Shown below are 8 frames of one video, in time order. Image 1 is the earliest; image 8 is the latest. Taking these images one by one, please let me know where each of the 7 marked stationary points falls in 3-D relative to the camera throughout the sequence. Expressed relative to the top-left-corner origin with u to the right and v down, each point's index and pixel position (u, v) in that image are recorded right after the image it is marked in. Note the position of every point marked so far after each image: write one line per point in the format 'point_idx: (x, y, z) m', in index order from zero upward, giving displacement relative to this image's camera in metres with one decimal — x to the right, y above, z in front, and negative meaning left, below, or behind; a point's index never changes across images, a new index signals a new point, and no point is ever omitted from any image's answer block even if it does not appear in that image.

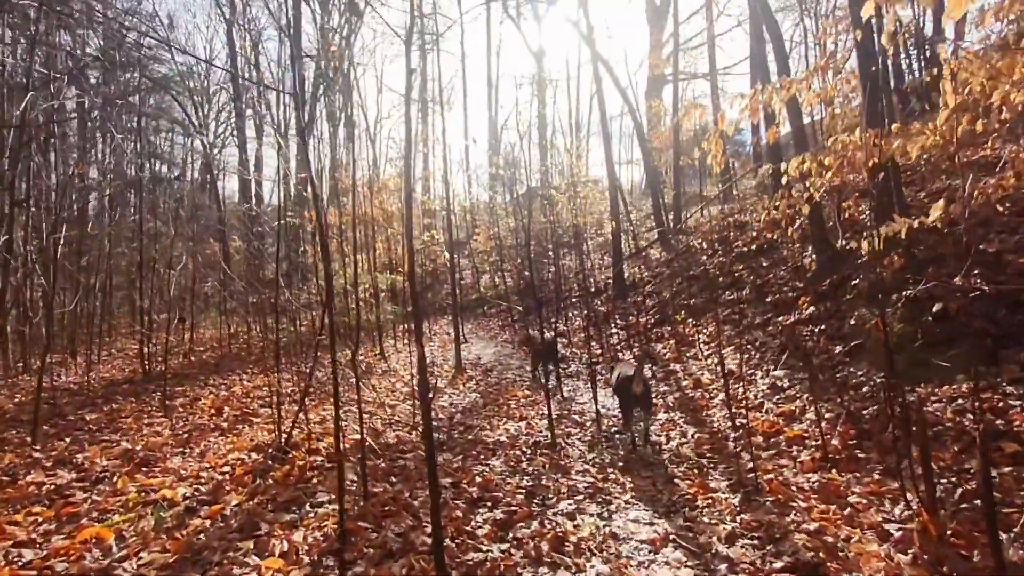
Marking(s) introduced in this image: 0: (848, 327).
0: (+5.6, -0.7, +8.0) m
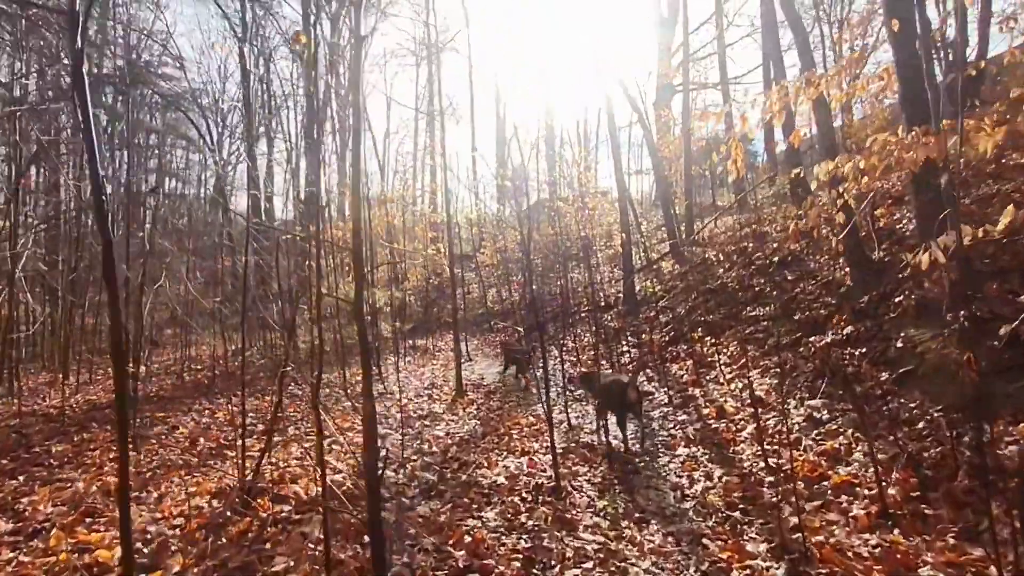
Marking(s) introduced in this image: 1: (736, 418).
0: (+5.6, -0.9, +7.1) m
1: (+3.5, -2.0, +7.6) m
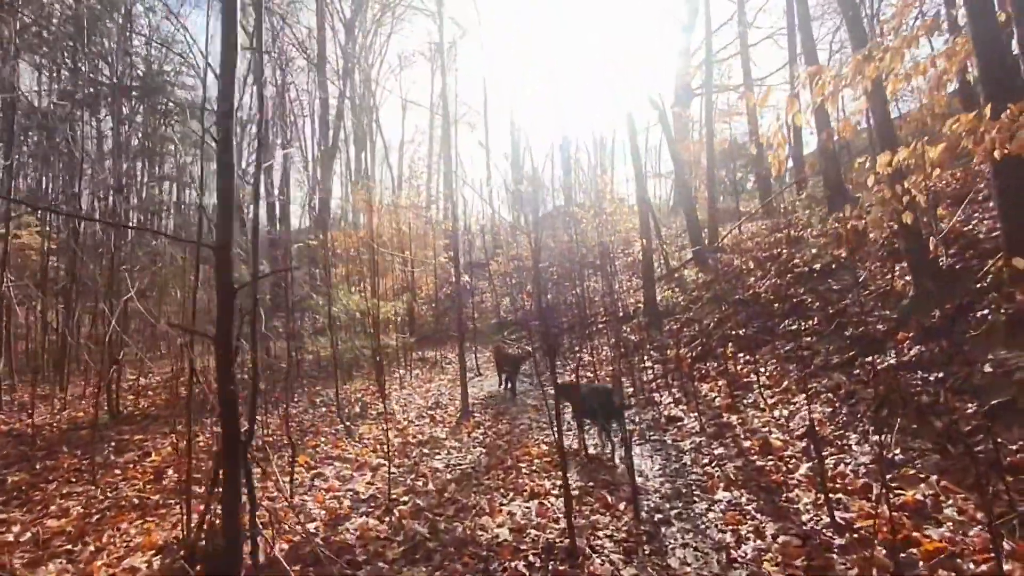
0: (+5.7, -1.1, +5.9) m
1: (+3.6, -2.2, +6.4) m
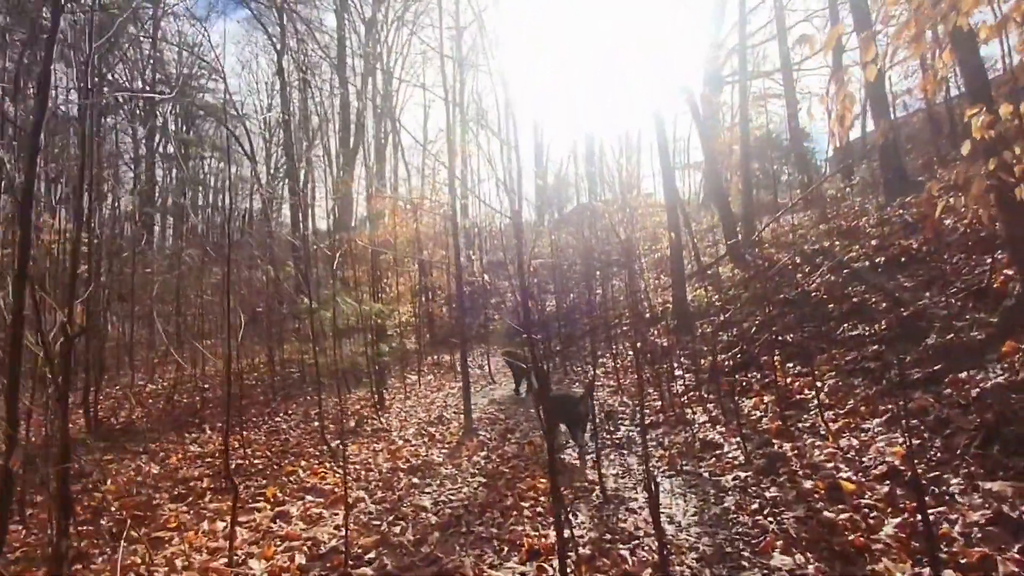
0: (+5.6, -1.1, +4.3) m
1: (+3.6, -2.2, +4.9) m
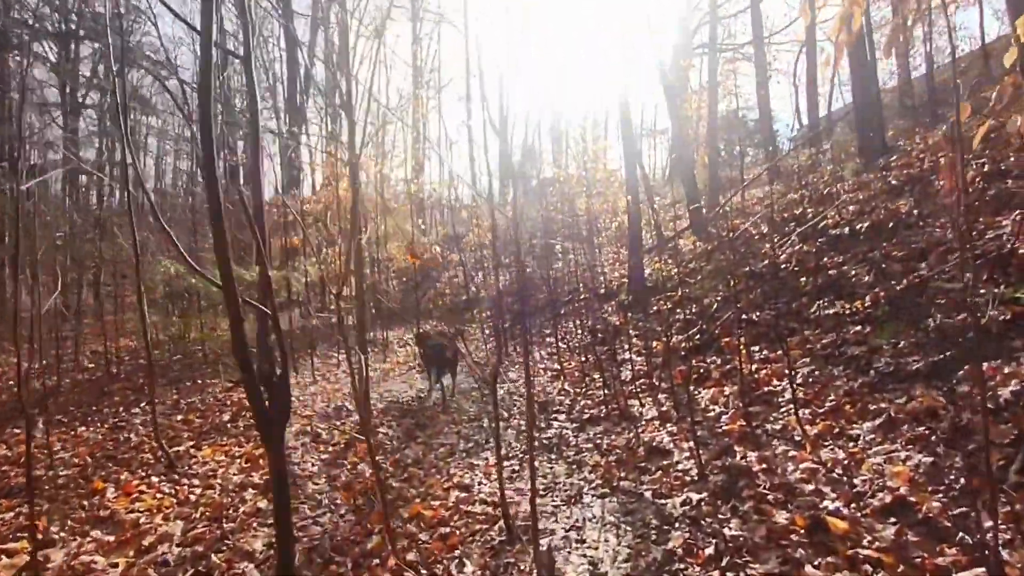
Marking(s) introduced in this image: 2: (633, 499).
0: (+4.5, -0.8, +2.8) m
1: (+2.4, -1.9, +3.4) m
2: (+1.2, -2.1, +4.9) m
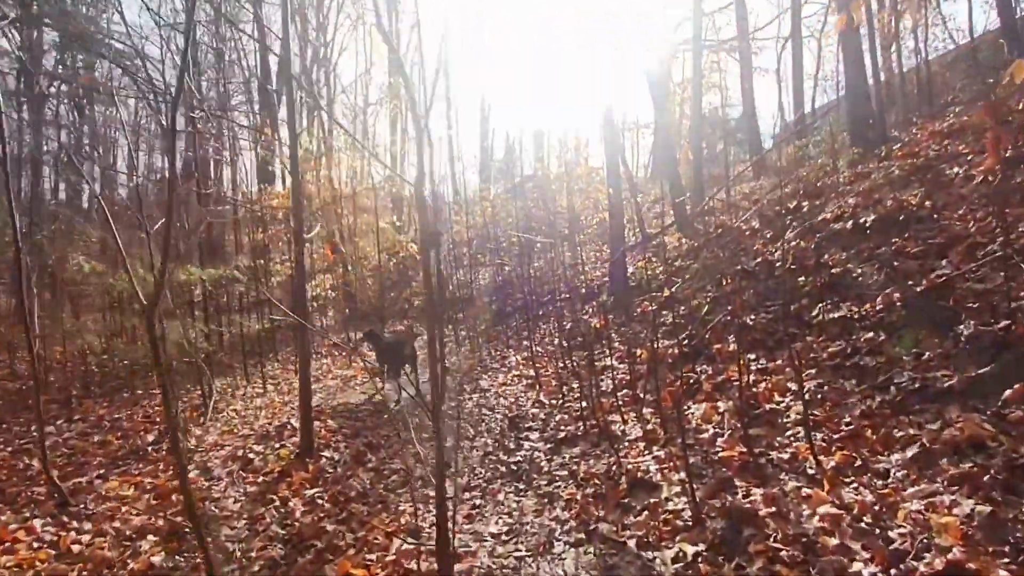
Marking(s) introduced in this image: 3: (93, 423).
0: (+4.2, -0.8, +2.0) m
1: (+2.1, -1.9, +2.5) m
2: (+0.8, -2.2, +4.0) m
3: (-6.9, -2.2, +8.0) m
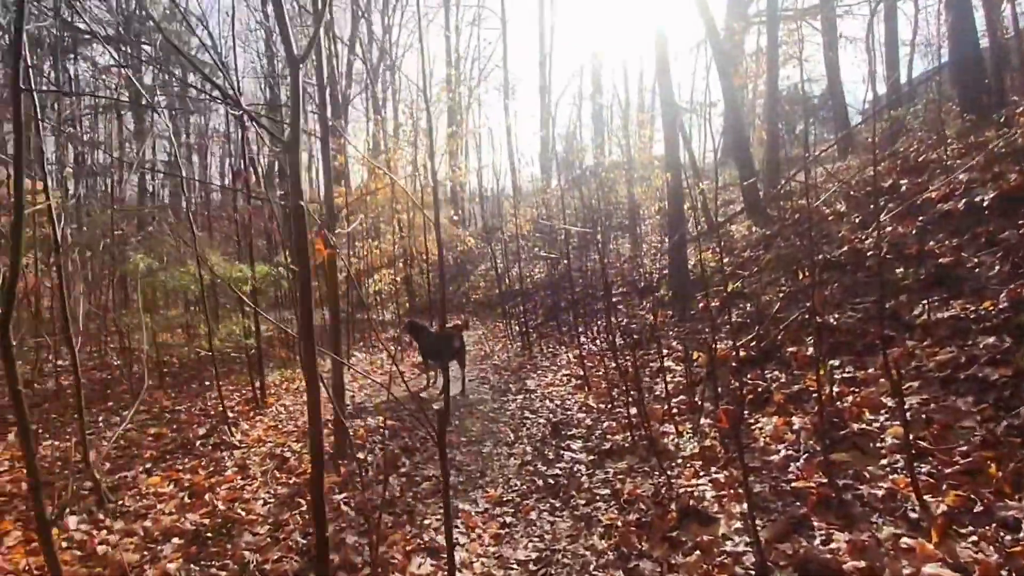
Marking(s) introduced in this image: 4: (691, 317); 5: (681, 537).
0: (+4.1, -0.8, +1.0) m
1: (+2.1, -1.9, +1.7) m
2: (+1.0, -2.1, +3.4) m
3: (-6.2, -2.2, +8.4) m
4: (+3.5, -0.6, +9.4) m
5: (+1.4, -2.0, +3.9) m
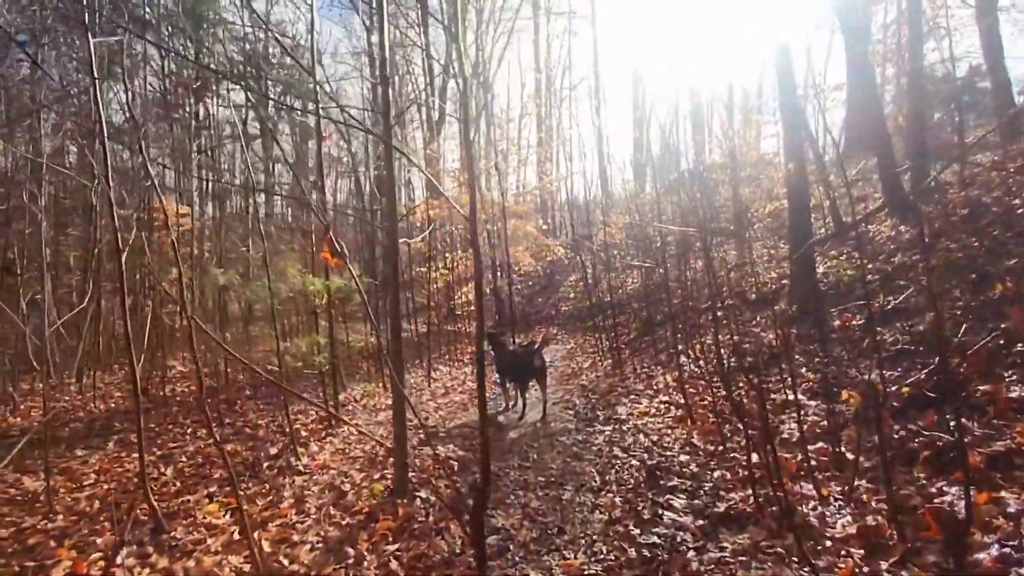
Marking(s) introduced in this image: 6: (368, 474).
0: (+3.9, -0.9, -0.8) m
1: (+2.1, -2.0, +0.3) m
2: (+1.4, -2.3, +2.1) m
3: (-4.8, -2.4, +8.4) m
4: (+4.9, -0.8, +7.6) m
5: (+1.8, -2.1, +2.6) m
6: (-1.8, -2.4, +6.2) m
